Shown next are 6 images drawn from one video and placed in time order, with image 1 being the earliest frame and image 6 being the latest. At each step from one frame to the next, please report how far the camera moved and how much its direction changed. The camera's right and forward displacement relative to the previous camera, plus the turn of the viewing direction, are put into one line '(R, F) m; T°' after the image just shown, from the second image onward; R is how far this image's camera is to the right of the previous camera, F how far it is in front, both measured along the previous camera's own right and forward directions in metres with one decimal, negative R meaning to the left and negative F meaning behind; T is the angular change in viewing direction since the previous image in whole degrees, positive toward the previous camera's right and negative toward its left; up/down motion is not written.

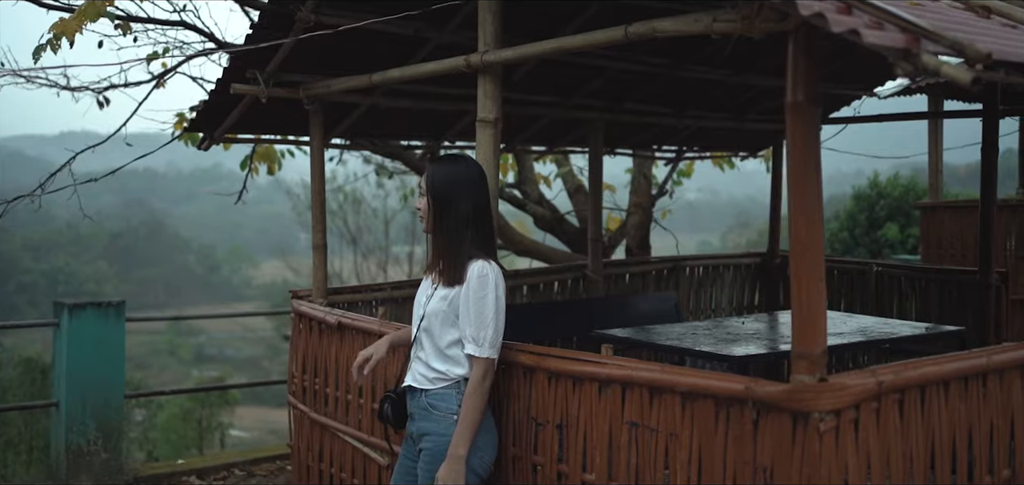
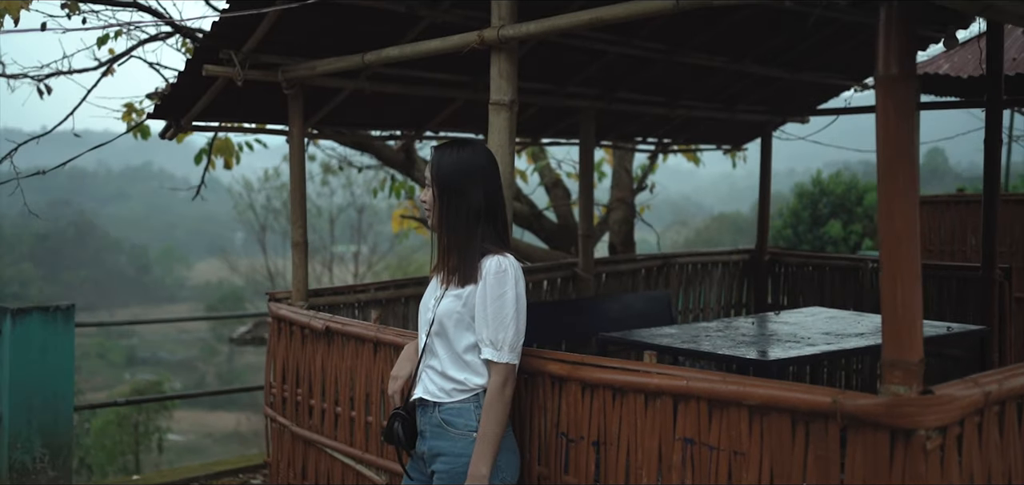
(-0.3, +0.4) m; +4°
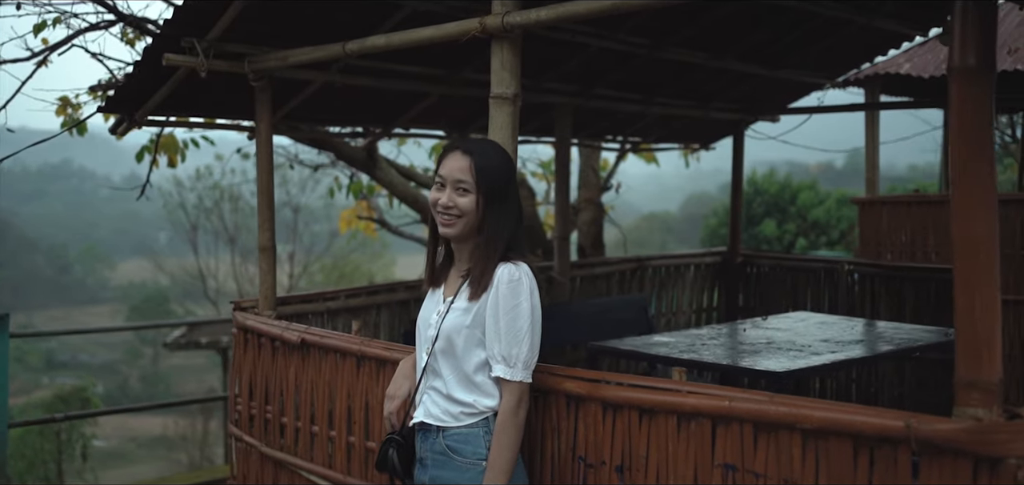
(-0.2, +0.3) m; +4°
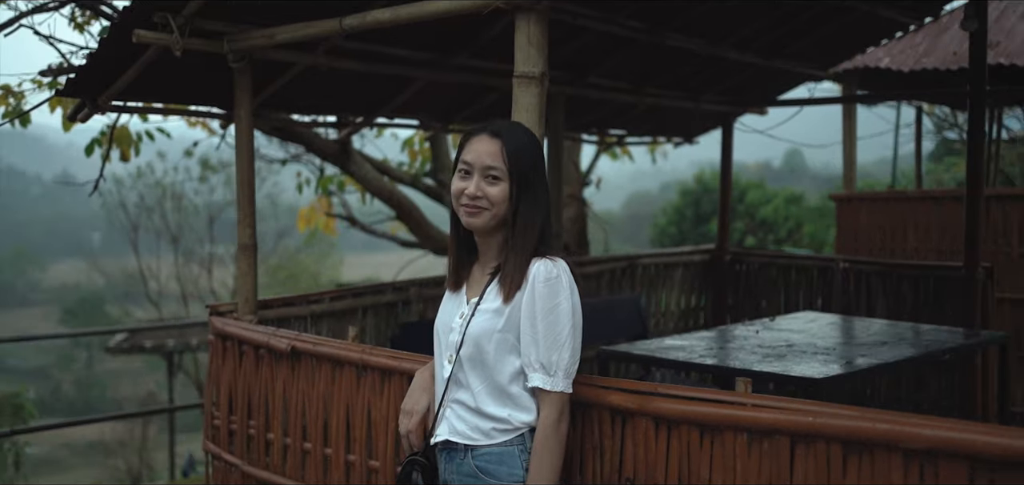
(-0.3, +0.3) m; +3°
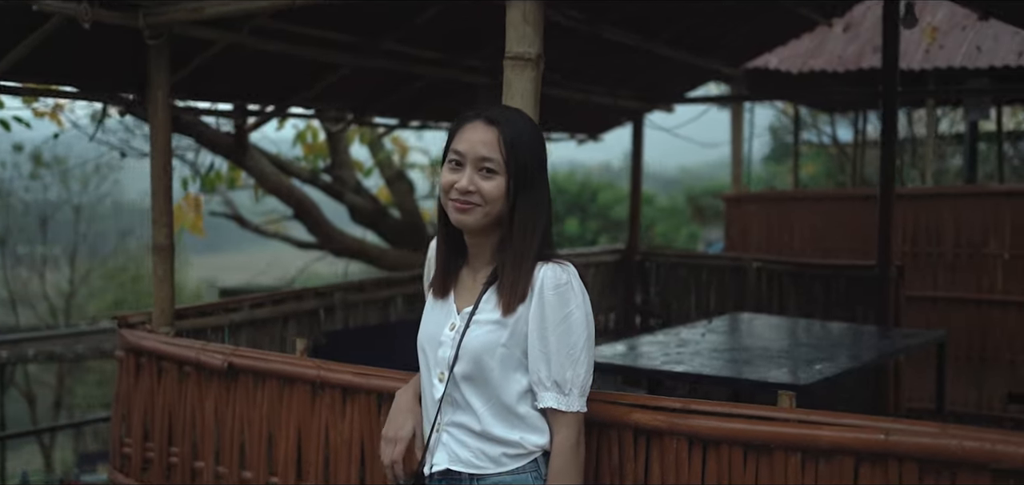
(-0.4, +0.3) m; +9°
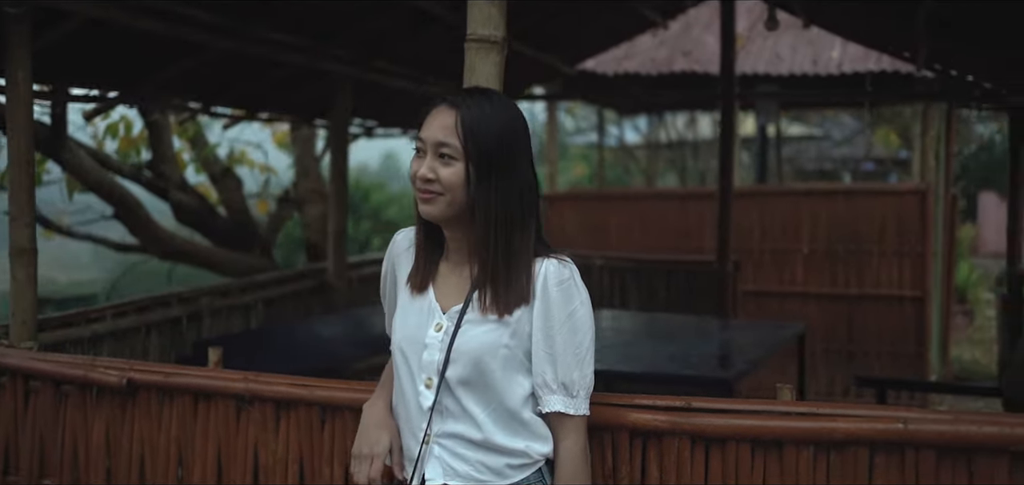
(-0.6, +0.2) m; +14°
